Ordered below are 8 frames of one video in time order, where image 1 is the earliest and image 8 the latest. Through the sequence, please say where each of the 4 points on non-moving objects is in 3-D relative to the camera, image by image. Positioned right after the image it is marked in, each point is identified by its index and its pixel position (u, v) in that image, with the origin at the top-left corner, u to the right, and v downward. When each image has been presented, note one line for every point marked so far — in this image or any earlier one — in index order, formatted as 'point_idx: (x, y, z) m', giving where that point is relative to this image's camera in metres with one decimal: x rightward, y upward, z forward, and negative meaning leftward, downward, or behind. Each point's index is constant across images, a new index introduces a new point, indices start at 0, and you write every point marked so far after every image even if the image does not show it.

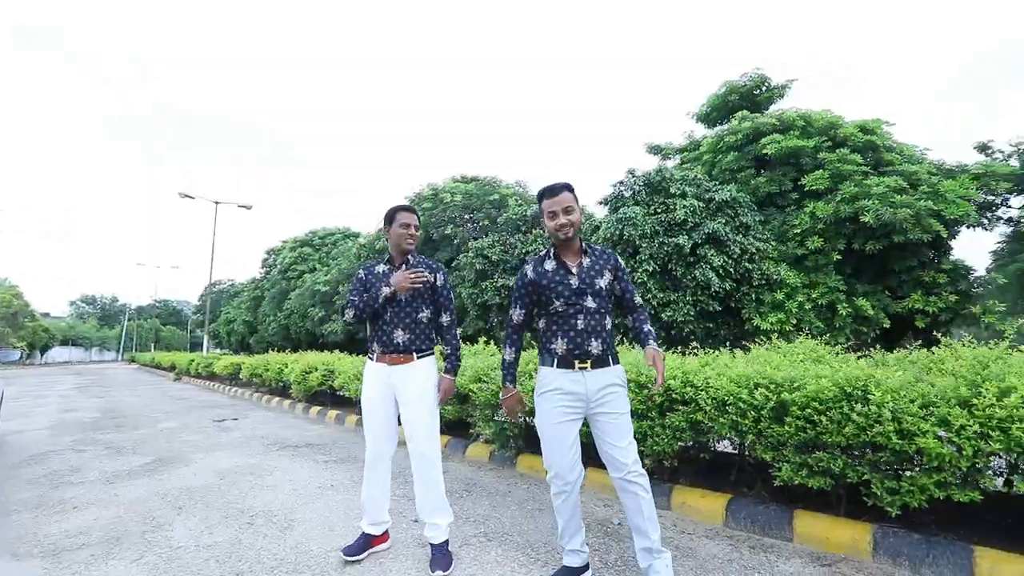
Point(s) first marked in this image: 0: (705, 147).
0: (+3.2, +2.3, +9.5) m
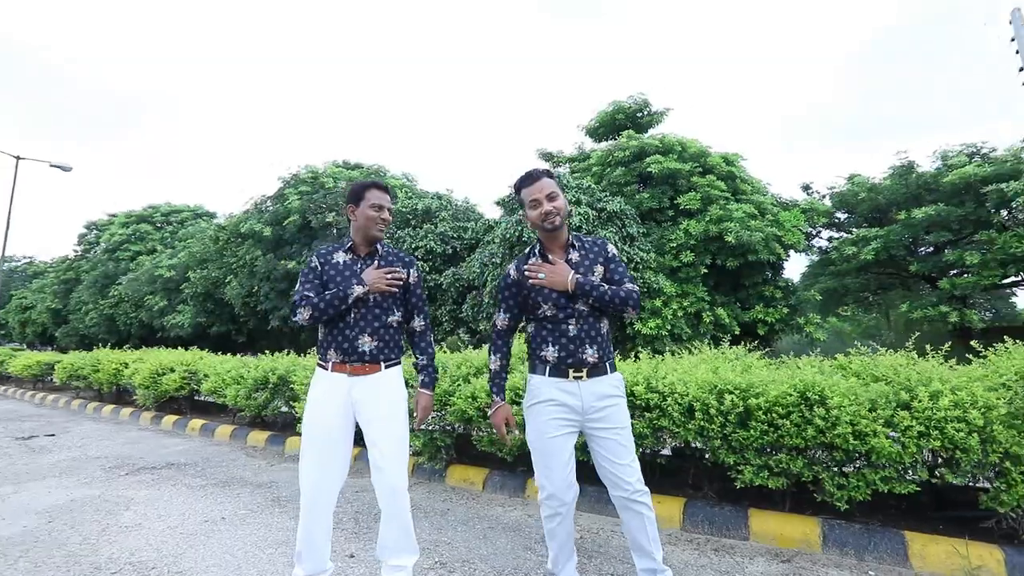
0: (+1.4, +2.2, +9.9) m
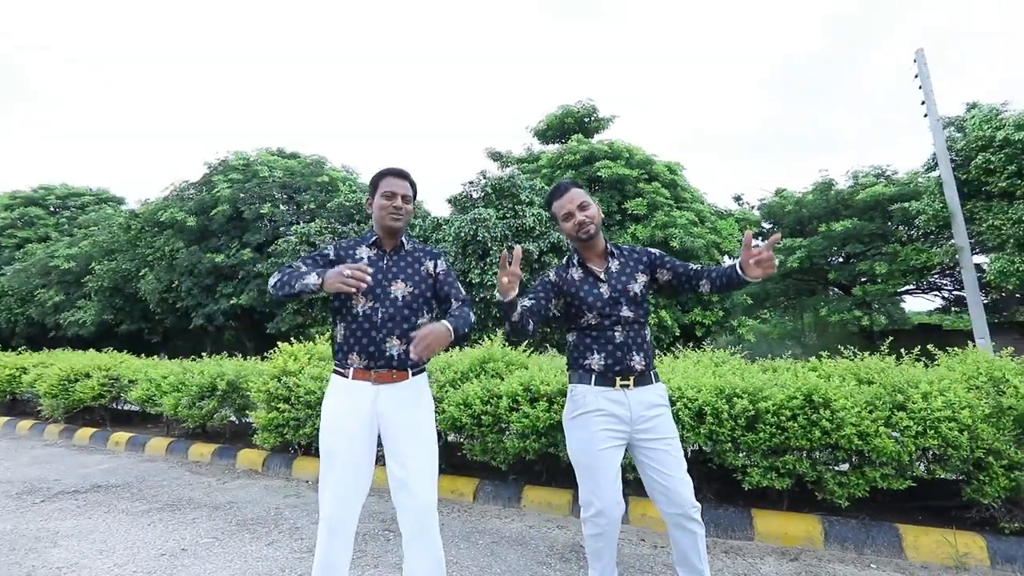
0: (+0.5, +2.2, +9.9) m
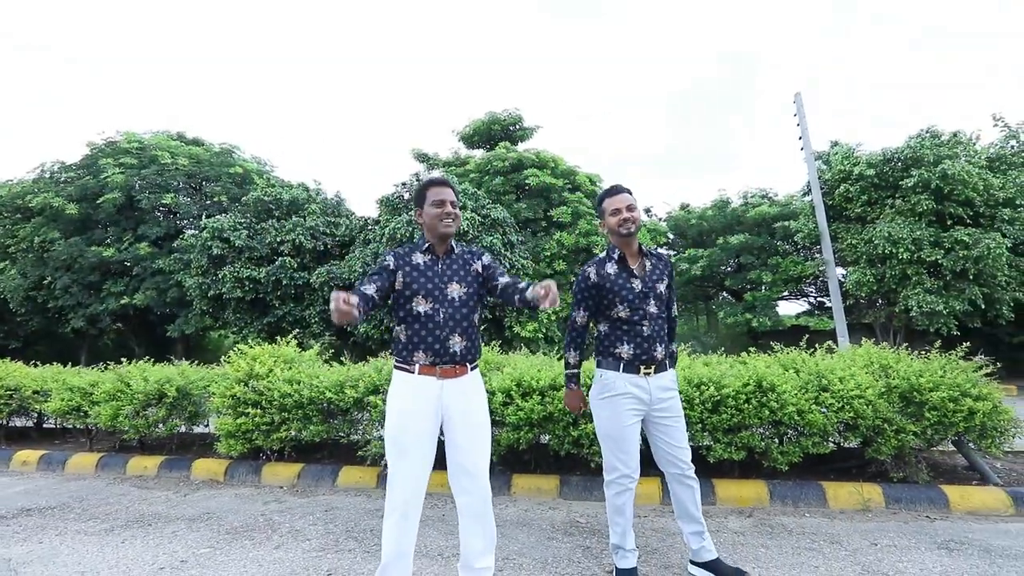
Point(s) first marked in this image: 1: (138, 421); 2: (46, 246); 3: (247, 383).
0: (-0.7, +2.1, +10.3) m
1: (-3.3, -1.1, +5.2) m
2: (-8.4, +0.7, +10.7) m
3: (-2.2, -0.8, +4.8) m
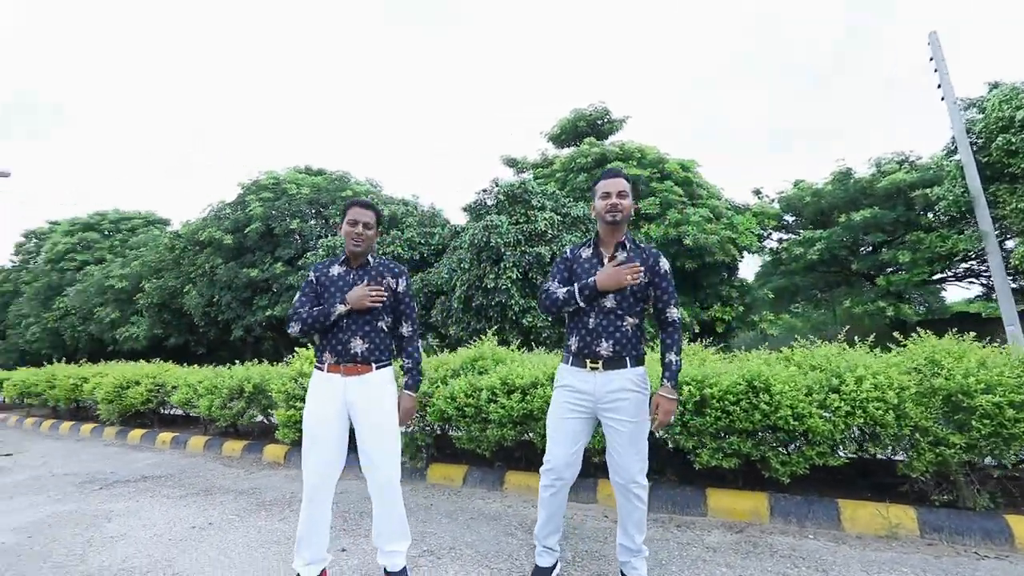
0: (+0.8, +2.1, +10.3) m
1: (-2.9, -1.3, +6.0) m
2: (-6.4, +0.4, +12.7) m
3: (-1.9, -0.9, +5.3) m
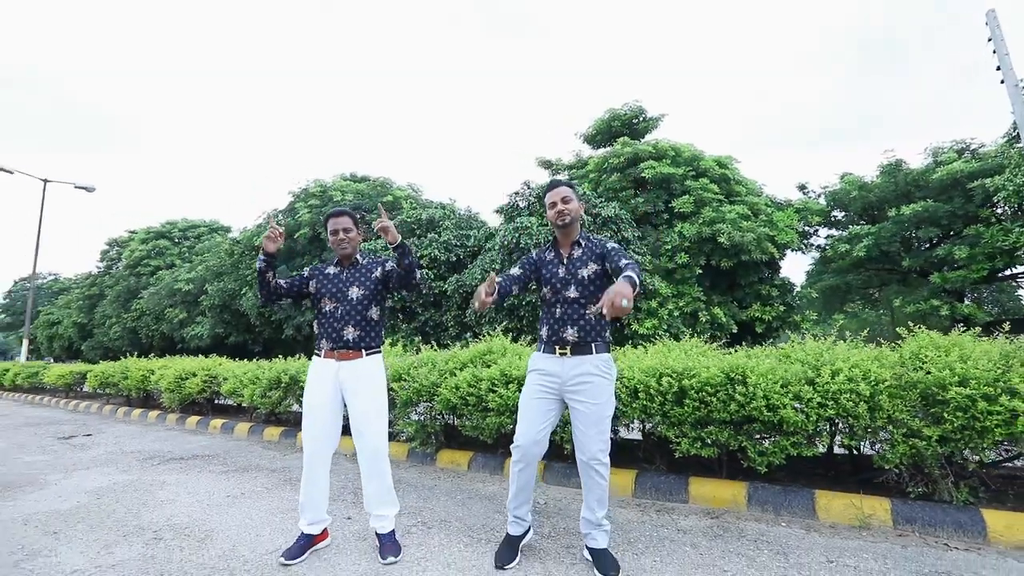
0: (+1.4, +2.1, +10.4) m
1: (-2.7, -1.3, +6.5) m
2: (-5.5, +0.3, +13.5) m
3: (-1.8, -0.9, +5.8) m
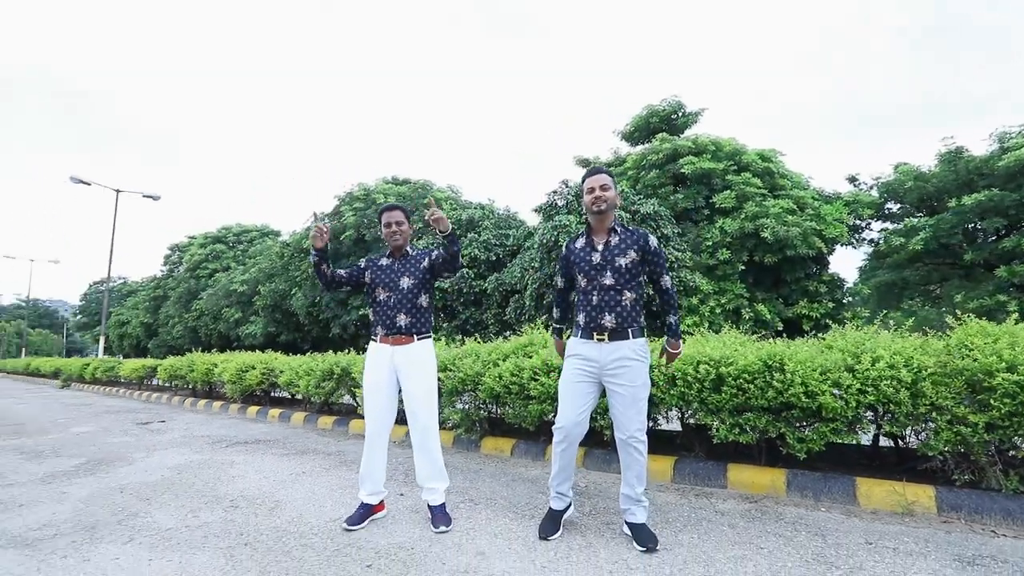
0: (+2.1, +2.2, +10.4) m
1: (-2.2, -1.2, +6.8) m
2: (-4.7, +0.4, +14.0) m
3: (-1.4, -0.8, +6.0) m
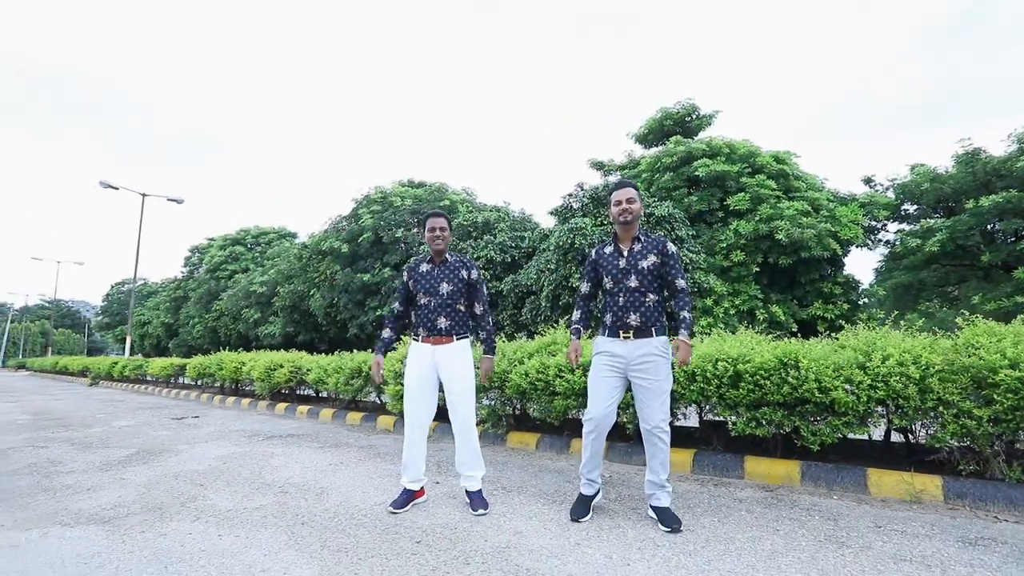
0: (+2.4, +2.1, +10.7) m
1: (-2.0, -1.2, +7.1) m
2: (-4.3, +0.3, +14.3) m
3: (-1.2, -0.8, +6.3) m
